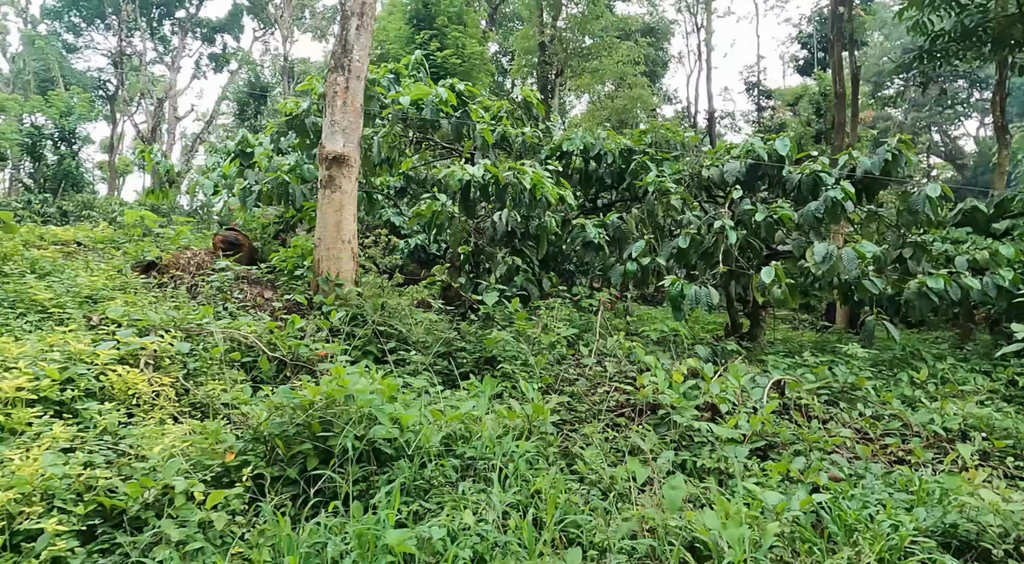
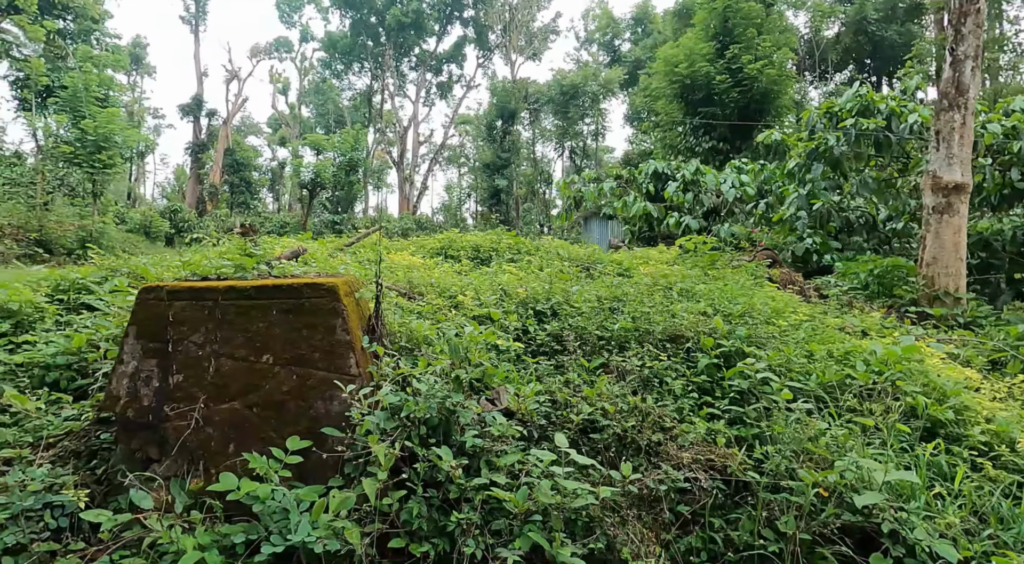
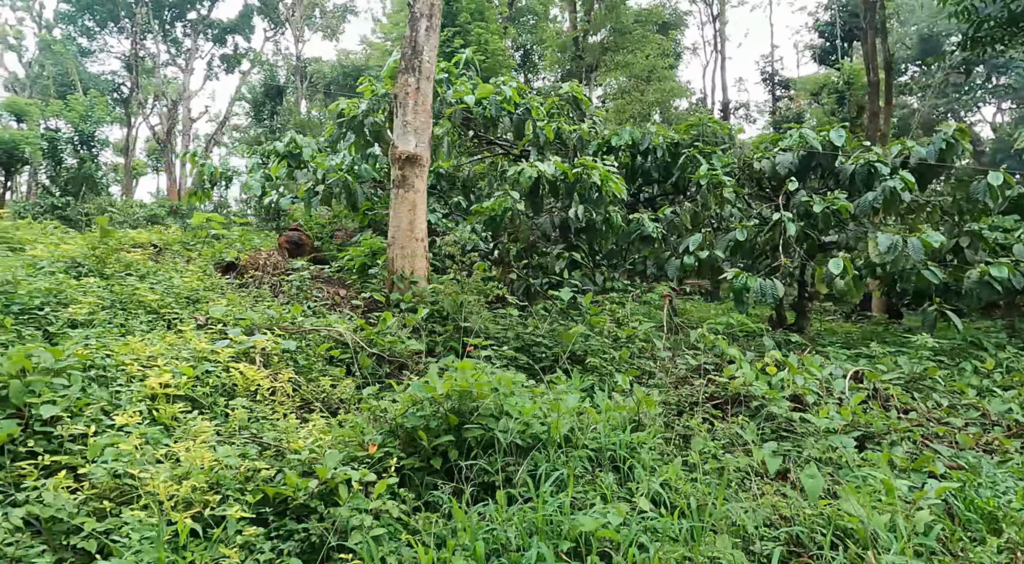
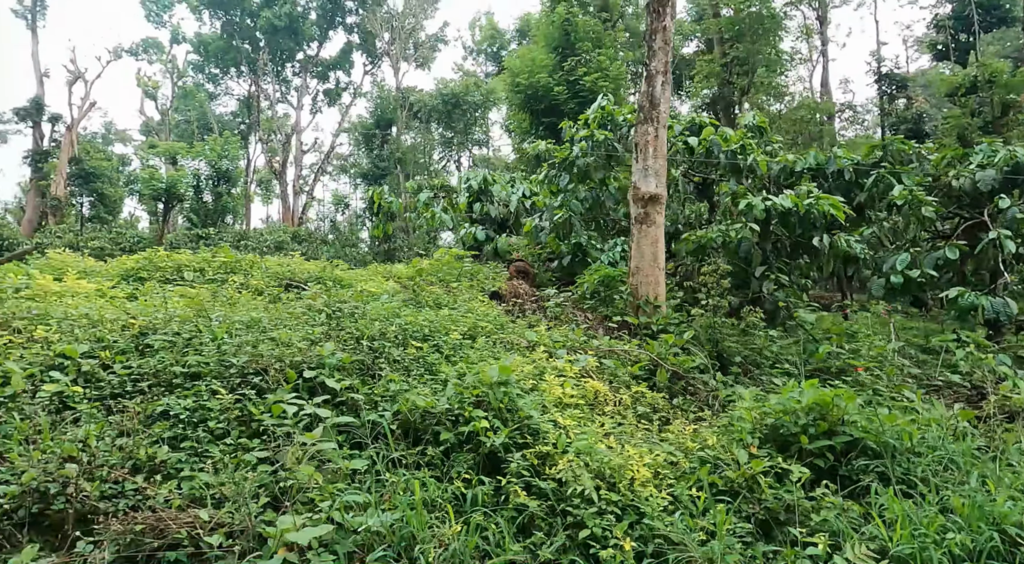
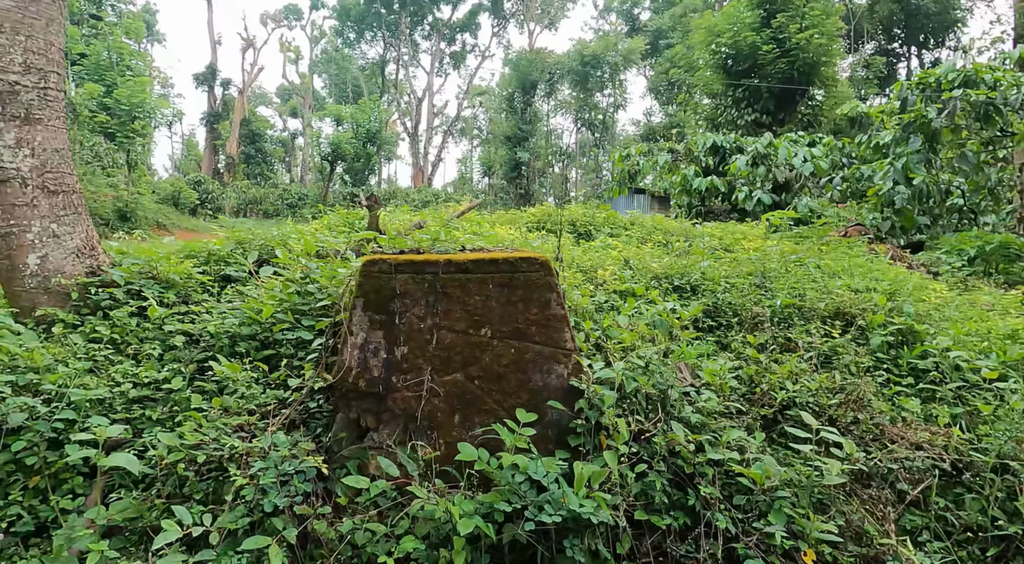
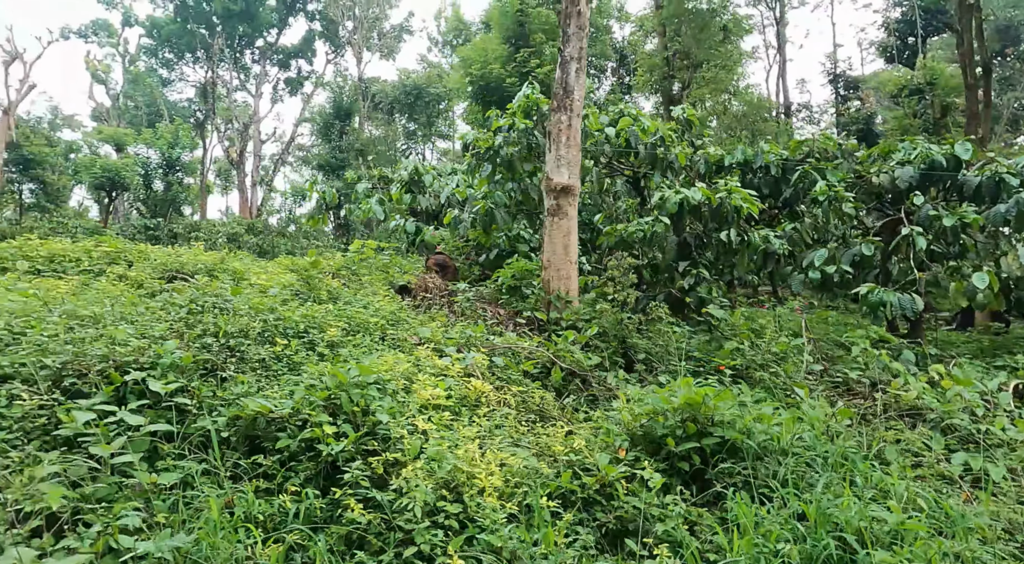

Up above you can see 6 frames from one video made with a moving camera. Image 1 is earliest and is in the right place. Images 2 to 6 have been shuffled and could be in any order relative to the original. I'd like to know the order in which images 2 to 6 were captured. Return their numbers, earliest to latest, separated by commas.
3, 6, 4, 2, 5
